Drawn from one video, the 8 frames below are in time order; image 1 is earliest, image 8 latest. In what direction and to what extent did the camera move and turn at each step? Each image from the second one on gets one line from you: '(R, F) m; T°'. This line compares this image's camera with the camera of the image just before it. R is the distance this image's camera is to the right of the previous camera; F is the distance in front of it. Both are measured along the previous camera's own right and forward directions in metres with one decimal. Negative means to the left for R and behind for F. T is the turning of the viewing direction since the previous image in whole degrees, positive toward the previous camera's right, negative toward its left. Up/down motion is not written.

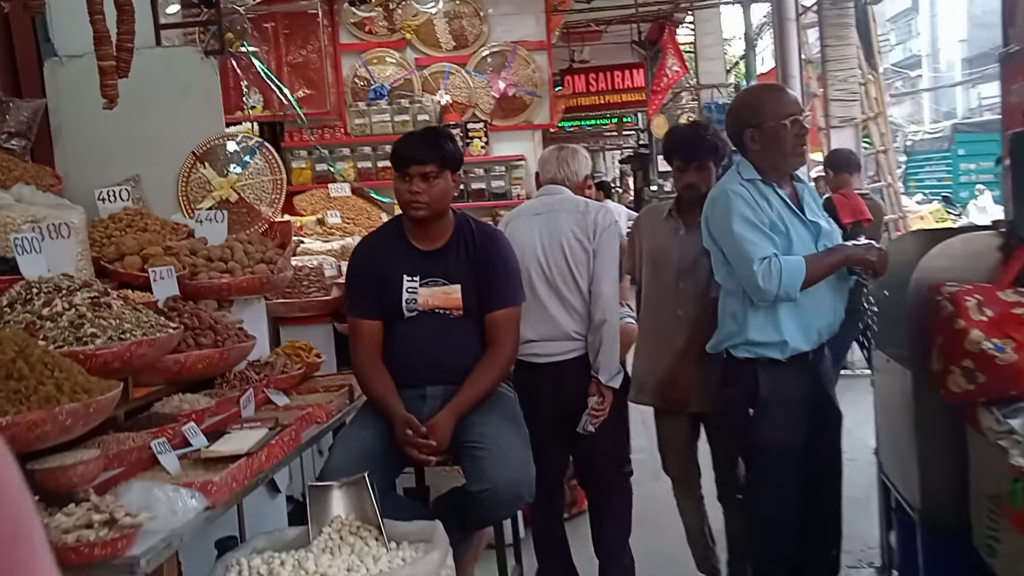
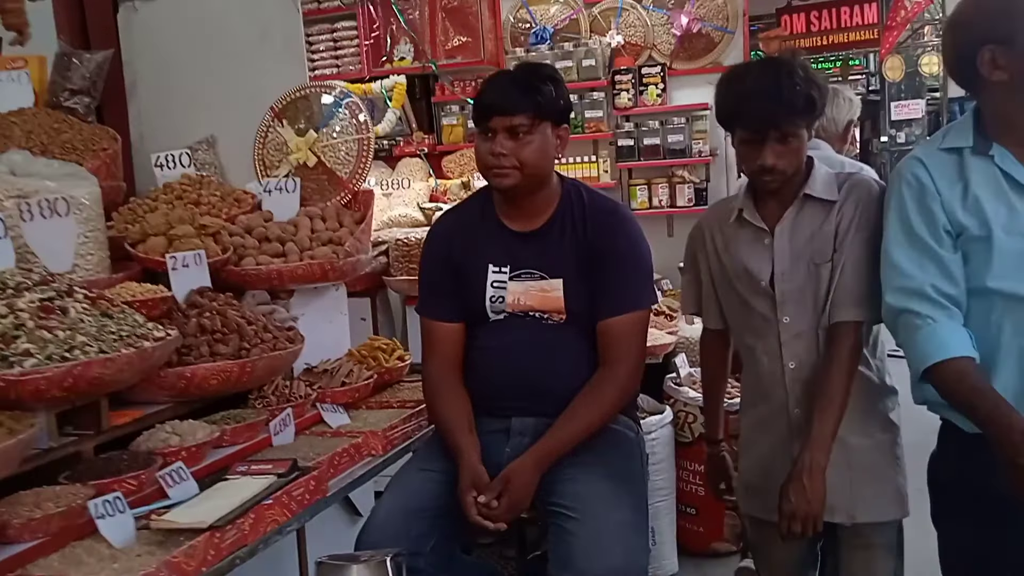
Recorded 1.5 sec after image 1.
(+0.2, +0.7) m; -14°
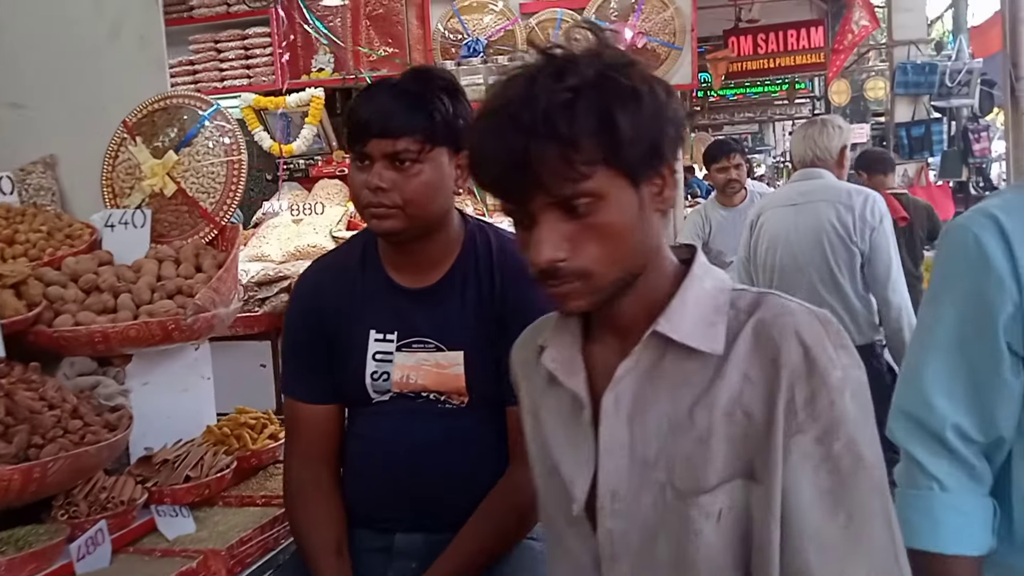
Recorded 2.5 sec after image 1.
(+0.1, +0.4) m; +3°
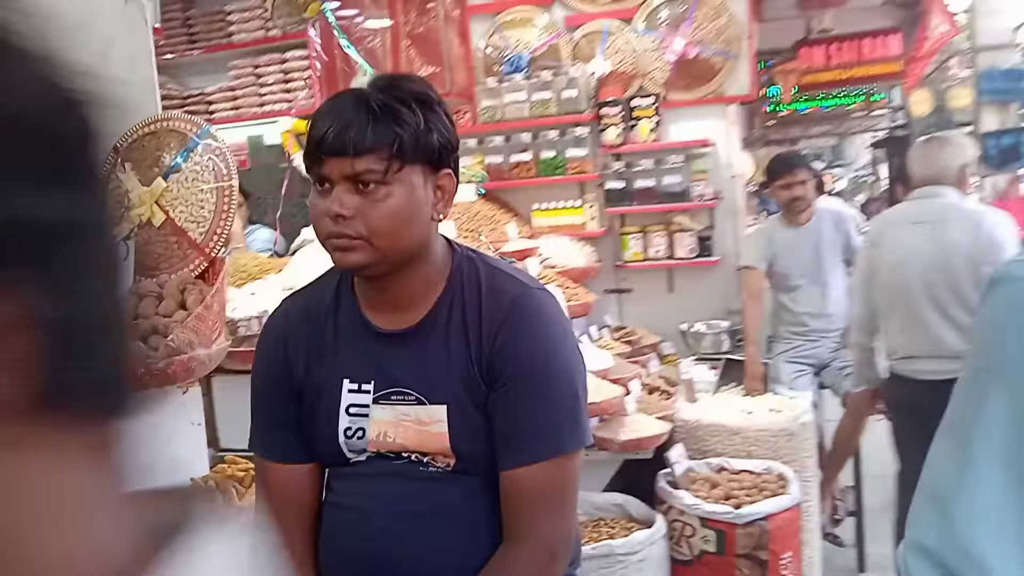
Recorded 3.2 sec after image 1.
(+0.1, +0.2) m; -5°
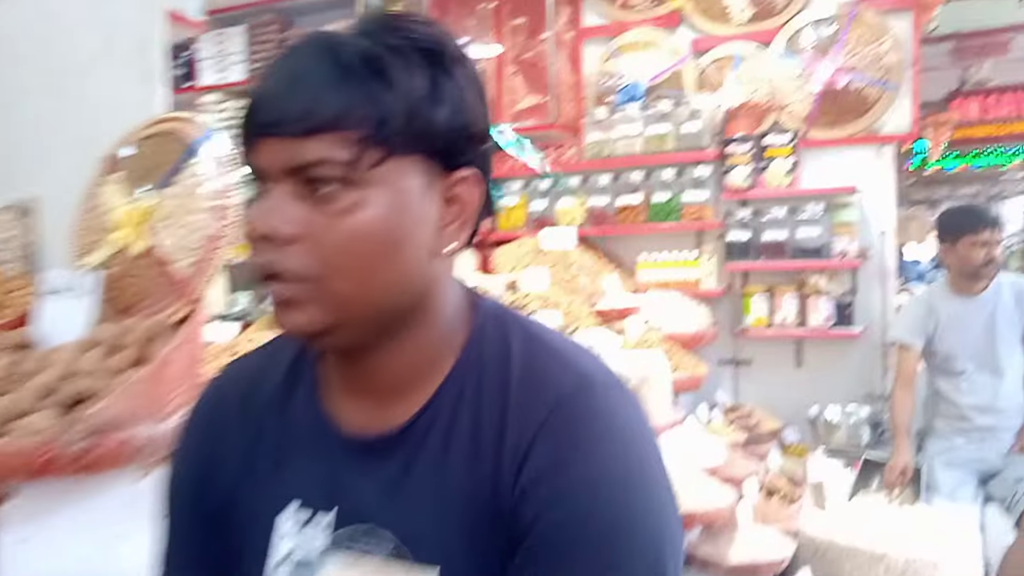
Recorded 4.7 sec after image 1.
(0.0, +0.5) m; -7°
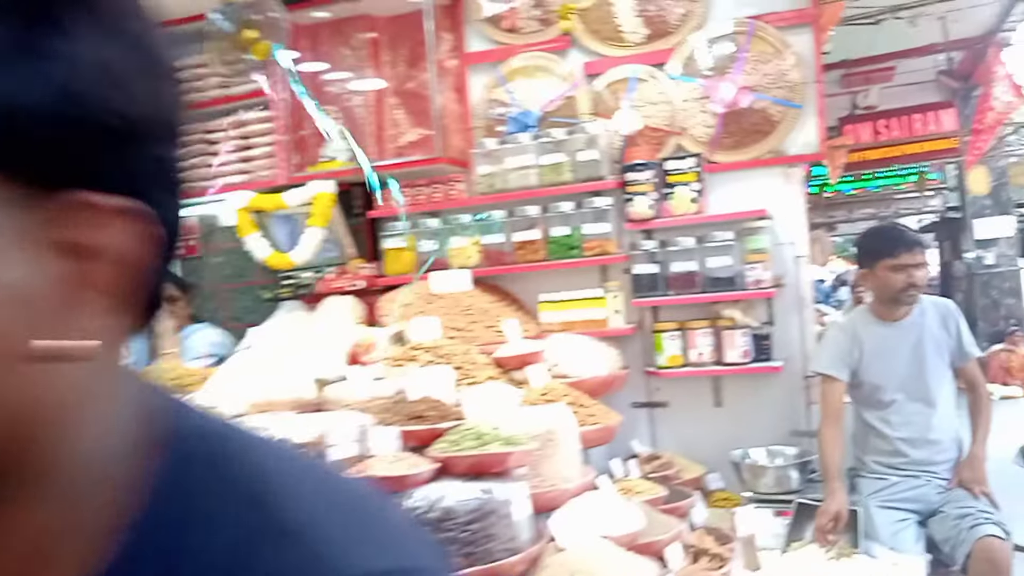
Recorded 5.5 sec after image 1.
(+0.1, +0.3) m; +6°
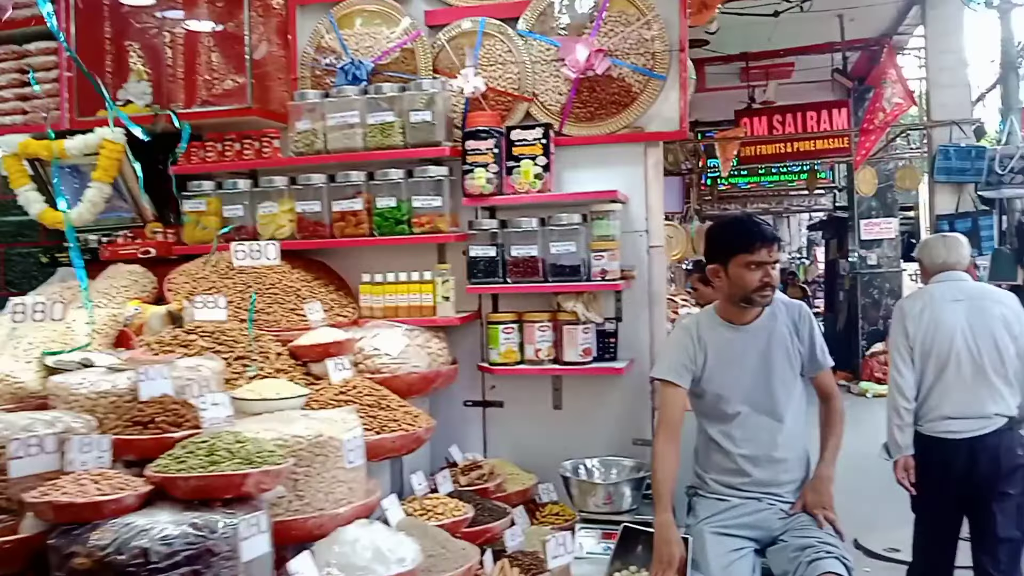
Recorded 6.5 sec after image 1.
(+0.3, +0.4) m; +6°
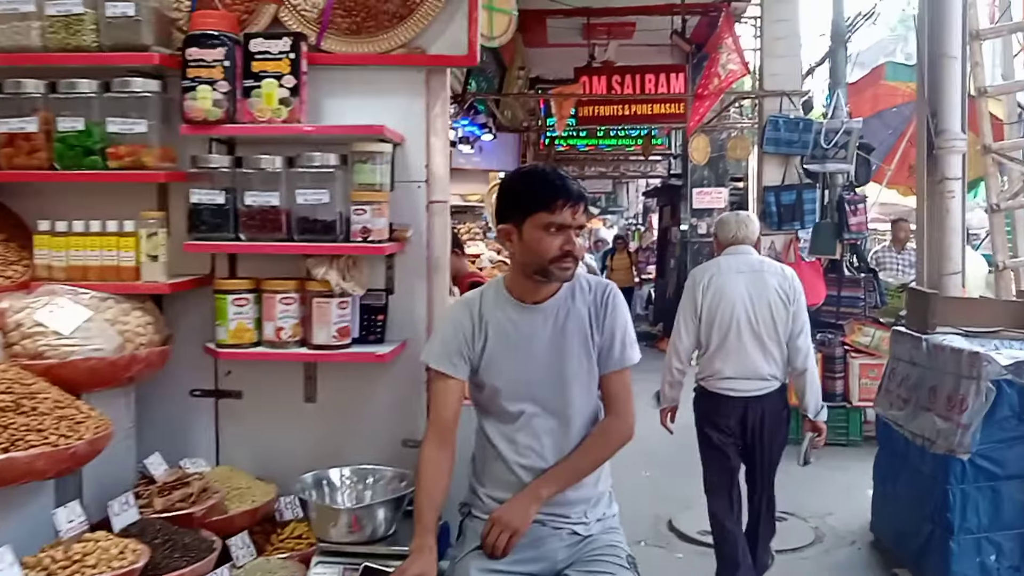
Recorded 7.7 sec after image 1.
(+0.2, +0.5) m; +10°
